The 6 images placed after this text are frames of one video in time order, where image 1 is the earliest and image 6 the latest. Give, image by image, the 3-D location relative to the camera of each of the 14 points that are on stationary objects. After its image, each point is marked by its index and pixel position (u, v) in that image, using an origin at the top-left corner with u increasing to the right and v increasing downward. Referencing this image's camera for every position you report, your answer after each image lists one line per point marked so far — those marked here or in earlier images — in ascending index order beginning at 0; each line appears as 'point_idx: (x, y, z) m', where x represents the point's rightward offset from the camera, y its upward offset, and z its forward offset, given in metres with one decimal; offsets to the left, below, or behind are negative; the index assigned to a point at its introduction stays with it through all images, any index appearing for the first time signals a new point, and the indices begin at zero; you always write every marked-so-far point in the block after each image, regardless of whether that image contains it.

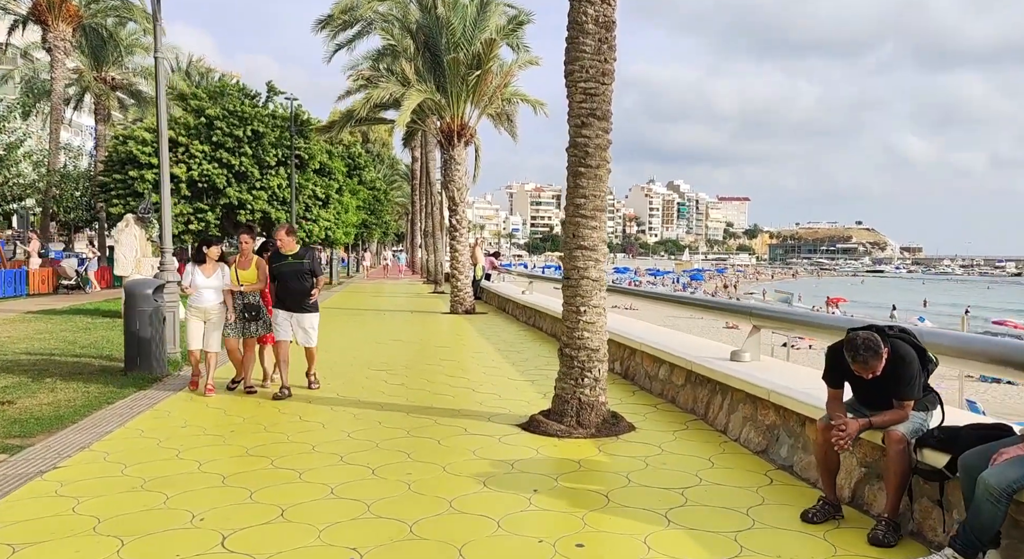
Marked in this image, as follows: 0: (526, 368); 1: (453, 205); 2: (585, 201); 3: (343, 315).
0: (+0.2, -1.0, +9.2) m
1: (-1.3, +1.6, +18.6) m
2: (+0.5, +0.5, +5.8) m
3: (-3.6, -0.8, +18.2) m
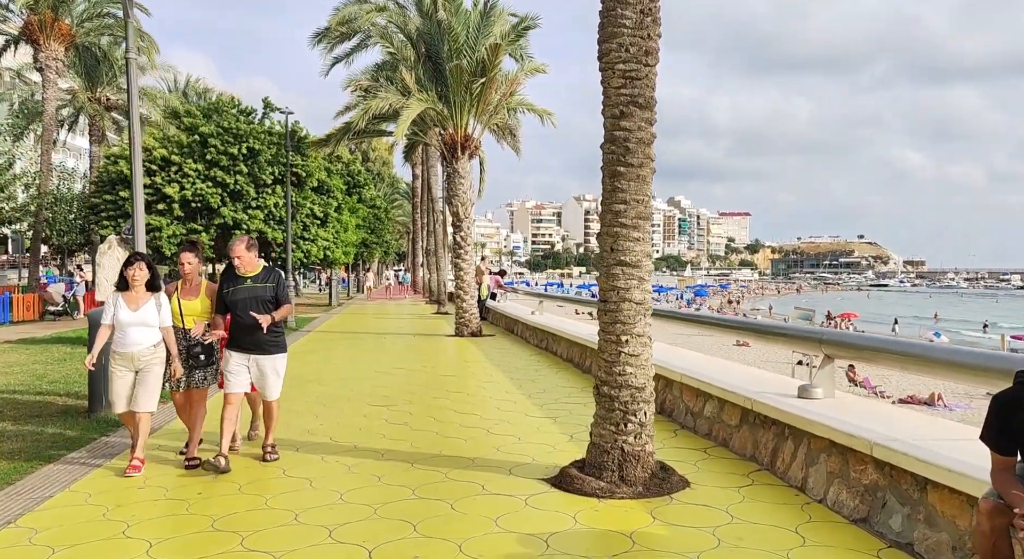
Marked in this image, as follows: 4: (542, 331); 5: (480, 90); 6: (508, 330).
0: (+0.3, -1.2, +8.1) m
1: (-1.1, +1.2, +17.6) m
2: (+0.6, +0.4, +4.8) m
3: (-3.4, -1.2, +17.1) m
4: (+0.5, -0.8, +14.0) m
5: (-0.6, +3.7, +16.6) m
6: (-0.1, -1.1, +18.1) m
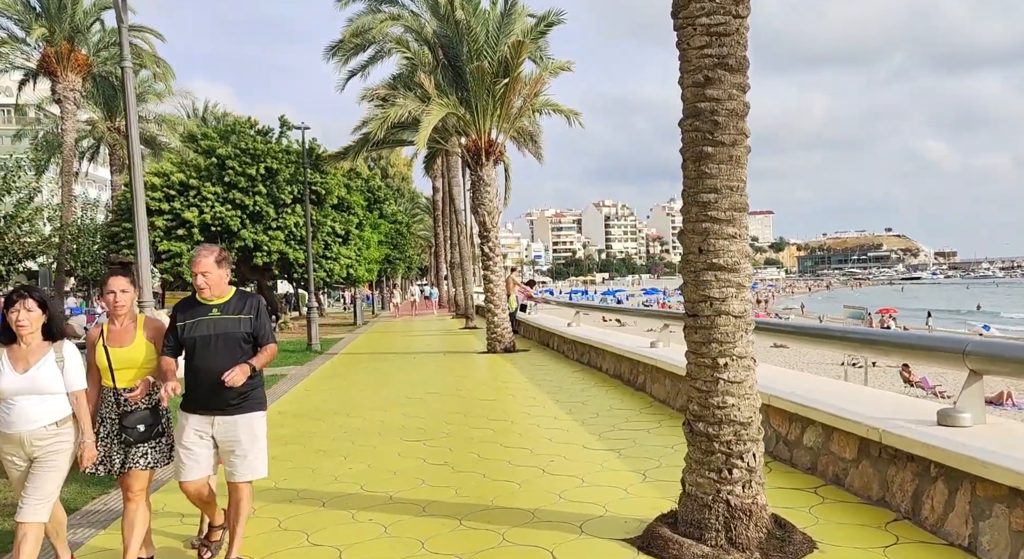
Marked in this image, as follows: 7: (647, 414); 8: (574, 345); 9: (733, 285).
0: (+0.8, -1.3, +7.2) m
1: (-0.5, +0.9, +16.7) m
2: (+0.9, +0.4, +3.8) m
3: (-2.7, -1.6, +16.2) m
4: (+1.1, -1.0, +13.1) m
5: (-0.2, +3.5, +15.7) m
6: (+0.6, -1.3, +17.1) m
7: (+1.2, -1.2, +7.8) m
8: (+1.0, -1.1, +13.7) m
9: (+1.0, 0.0, +3.8) m
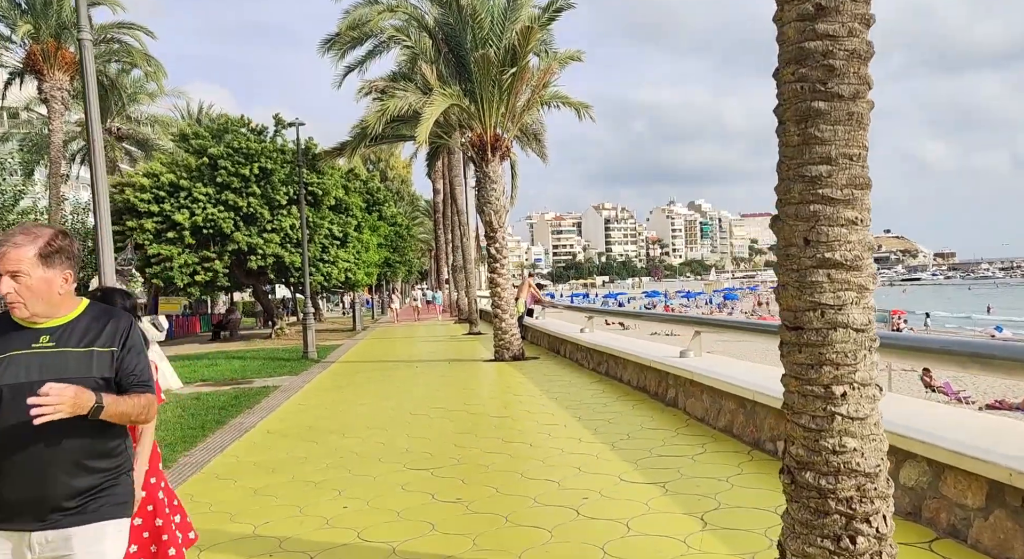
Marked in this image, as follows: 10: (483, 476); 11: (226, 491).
0: (+0.9, -1.3, +6.2) m
1: (-0.4, +0.9, +15.7) m
2: (+1.1, +0.4, +2.8) m
3: (-2.6, -1.6, +15.3) m
4: (+1.2, -1.0, +12.1) m
5: (0.0, +3.4, +14.8) m
6: (+0.8, -1.4, +16.1) m
7: (+1.4, -1.2, +6.8) m
8: (+1.1, -1.1, +12.7) m
9: (+1.1, 0.0, +2.9) m
10: (-0.2, -1.4, +6.0) m
11: (-2.1, -1.6, +6.3) m
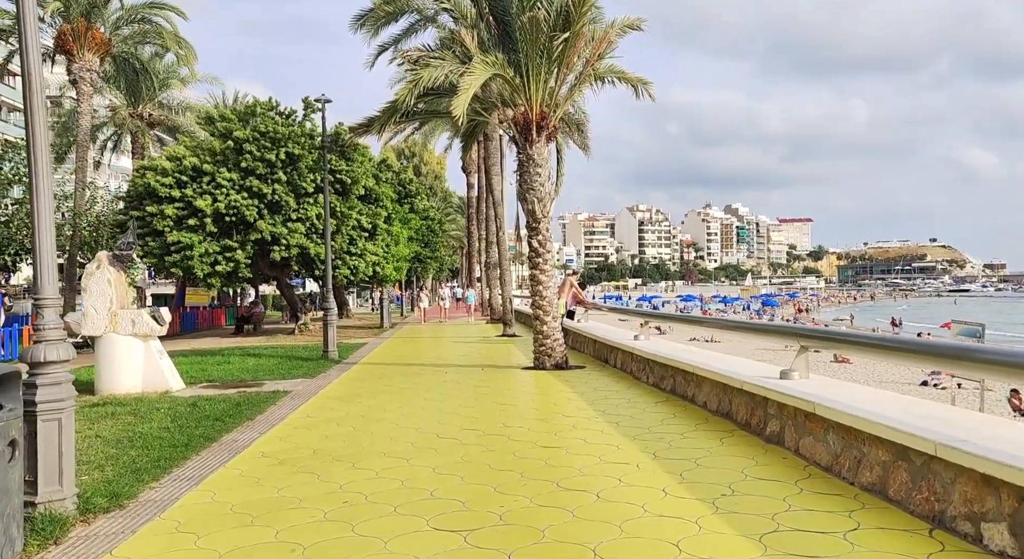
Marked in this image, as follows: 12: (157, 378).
0: (+1.3, -1.3, +4.3) m
1: (+0.4, +0.9, +13.9) m
2: (+1.3, +0.4, +1.0) m
3: (-1.9, -1.5, +13.5) m
4: (+1.8, -1.0, +10.2) m
5: (+0.7, +3.5, +12.9) m
6: (+1.5, -1.3, +14.2) m
7: (+1.7, -1.2, +4.9) m
8: (+1.7, -1.1, +10.9) m
9: (+1.4, 0.0, +1.0) m
10: (+0.1, -1.3, +4.2) m
11: (-1.8, -1.5, +4.6) m
12: (-5.3, -1.5, +12.6) m
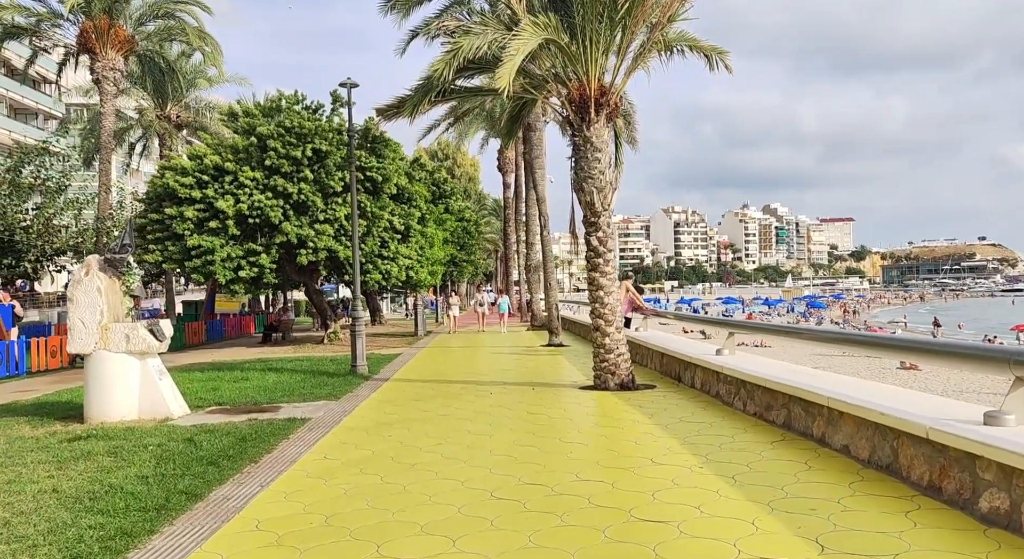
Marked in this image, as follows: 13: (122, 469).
0: (+1.7, -1.3, +2.3) m
1: (+1.1, +0.9, +11.9) m
2: (+1.6, +0.4, -1.1) m
3: (-1.1, -1.6, +11.6) m
4: (+2.4, -1.1, +8.1) m
5: (+1.4, +3.4, +10.9) m
6: (+2.3, -1.4, +12.2) m
7: (+2.2, -1.3, +2.8) m
8: (+2.4, -1.1, +8.8) m
9: (+1.7, 0.0, -1.1) m
10: (+0.5, -1.4, +2.2) m
11: (-1.4, -1.5, +2.6) m
12: (-4.5, -1.6, +10.8) m
13: (-3.4, -1.6, +7.4) m
